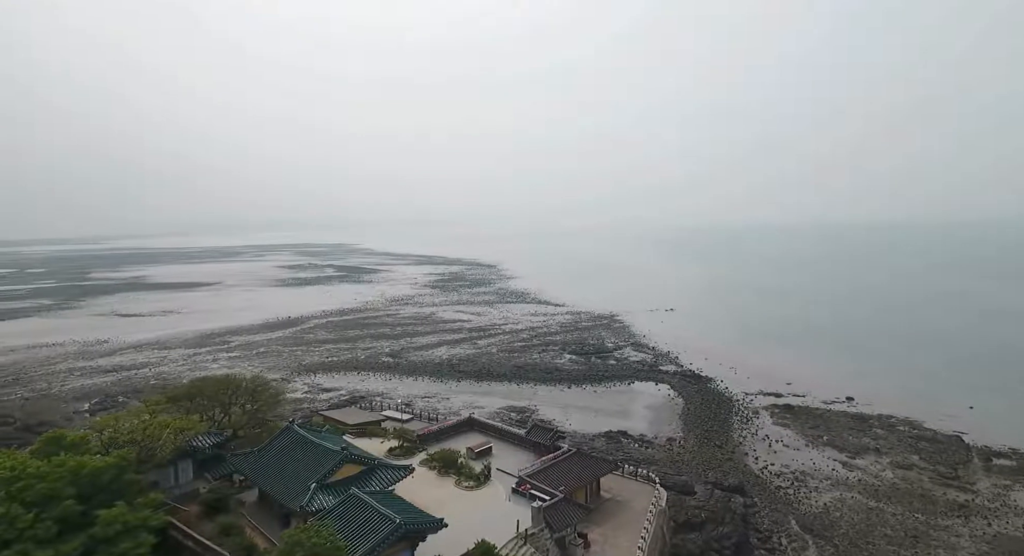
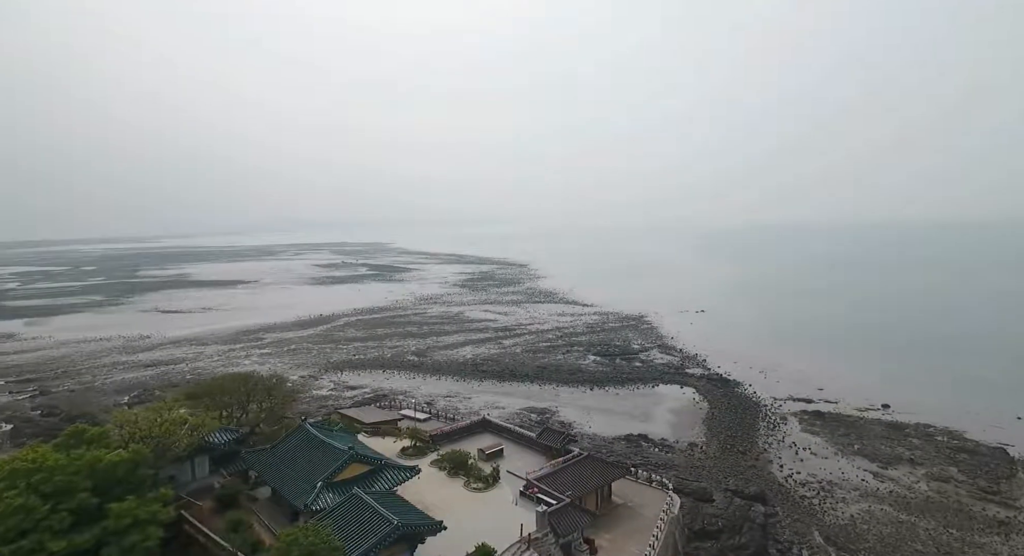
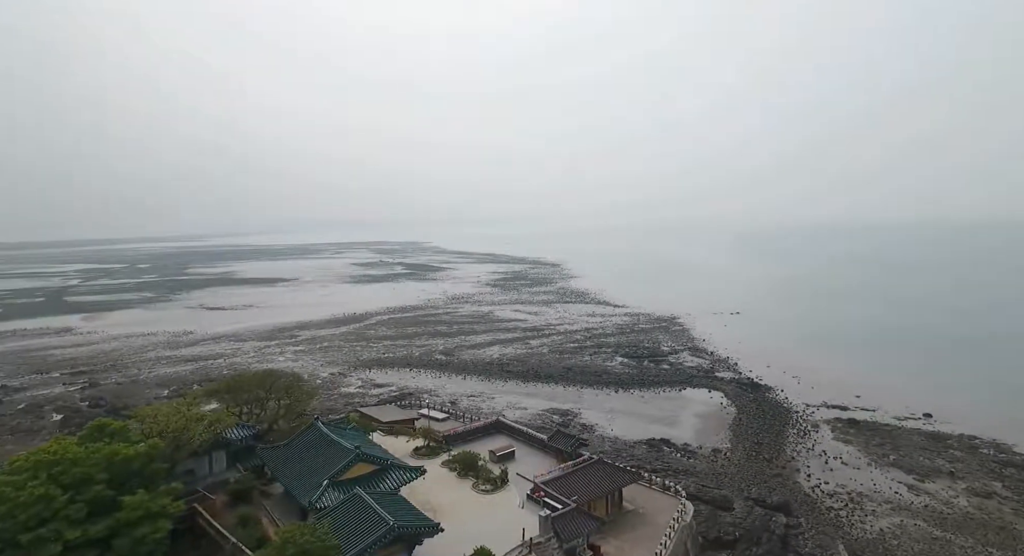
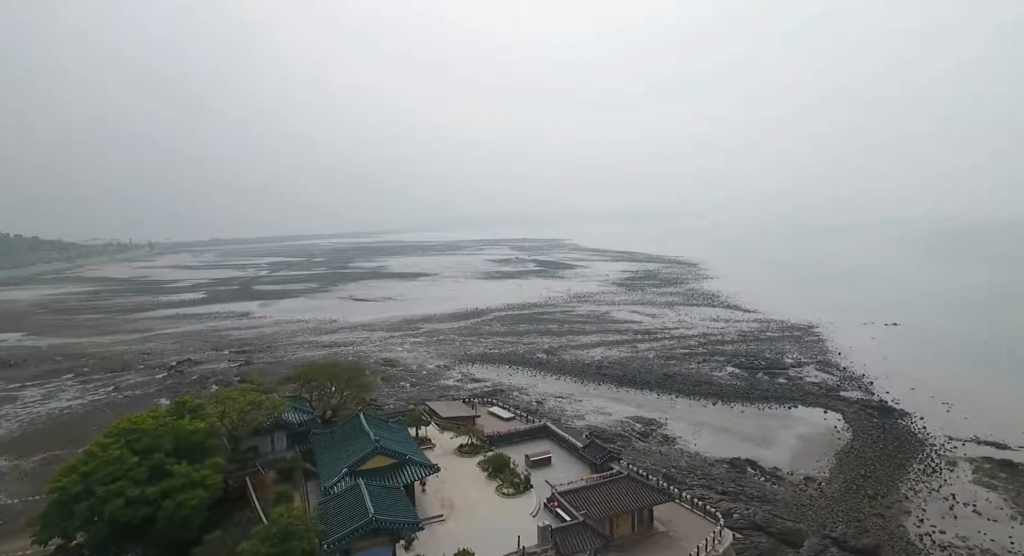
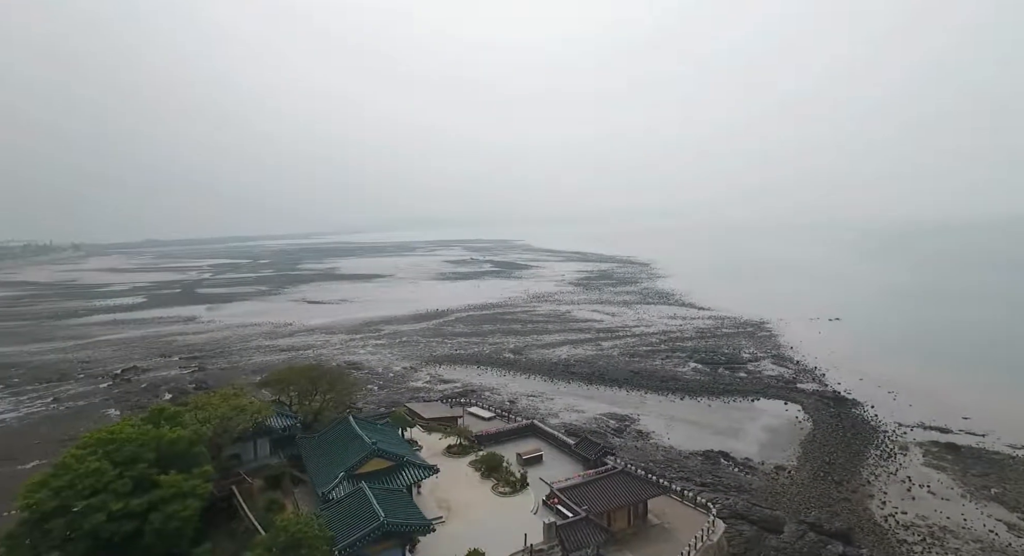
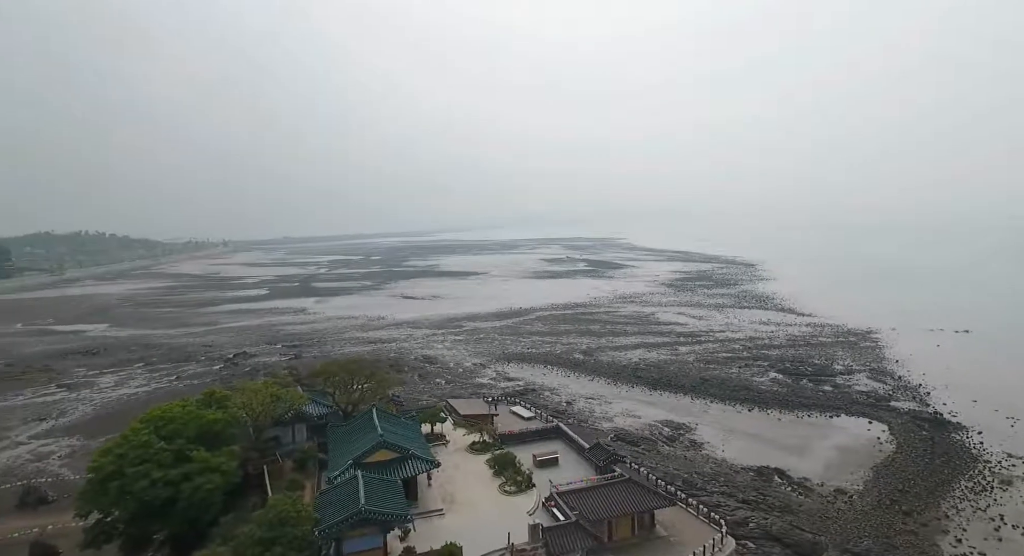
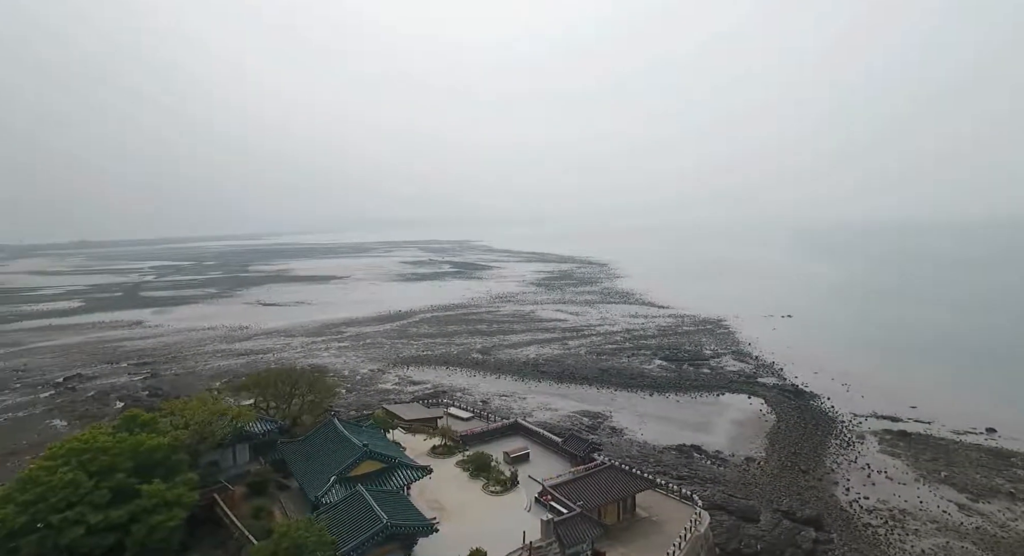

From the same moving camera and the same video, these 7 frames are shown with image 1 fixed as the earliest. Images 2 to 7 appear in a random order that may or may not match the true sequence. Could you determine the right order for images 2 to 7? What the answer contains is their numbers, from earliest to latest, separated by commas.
2, 3, 7, 5, 4, 6
